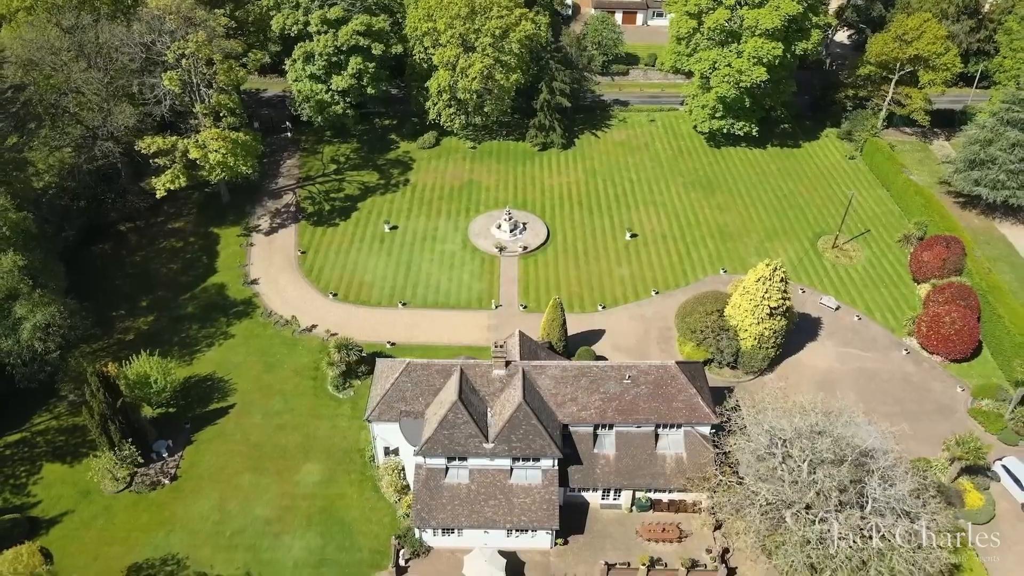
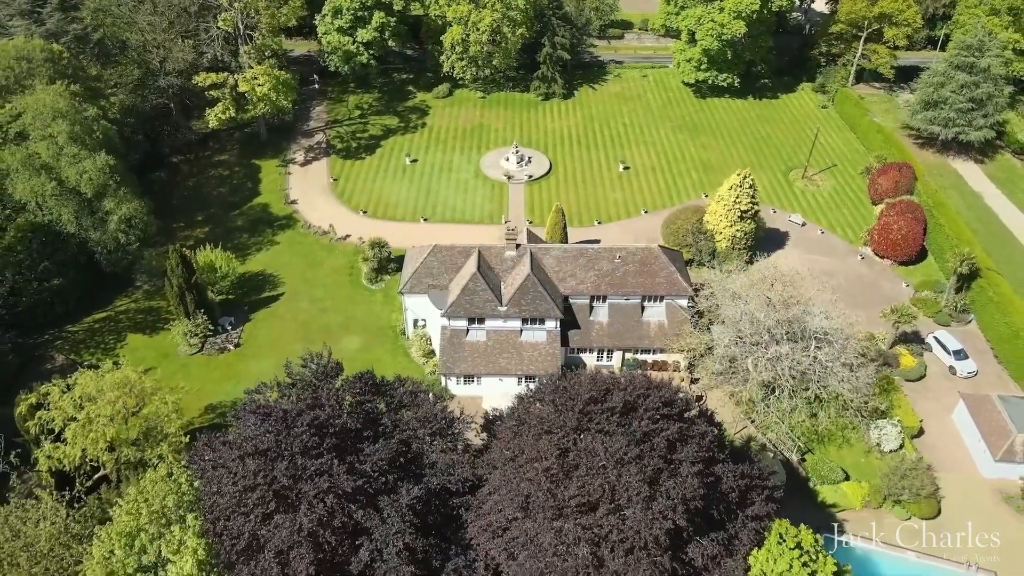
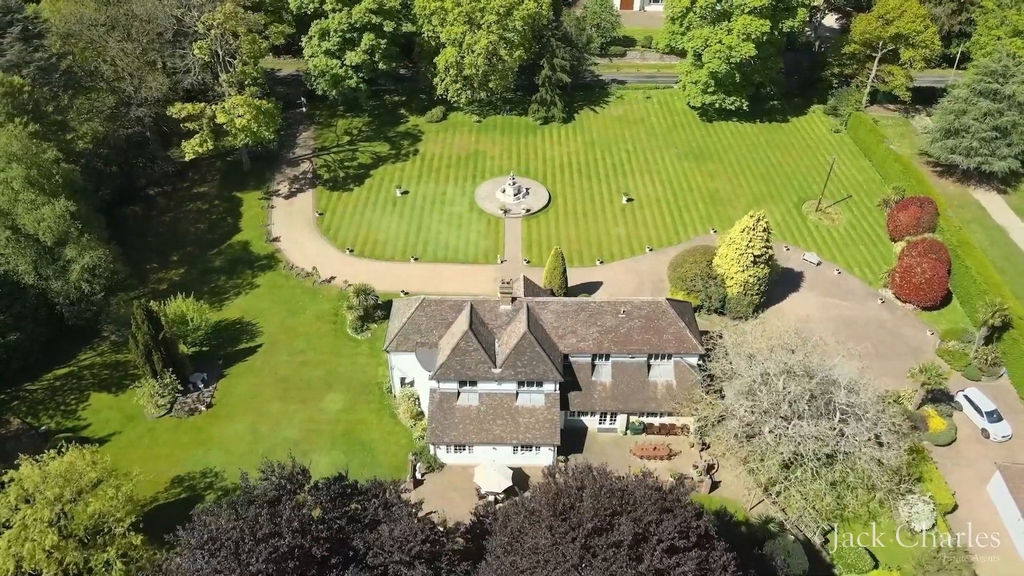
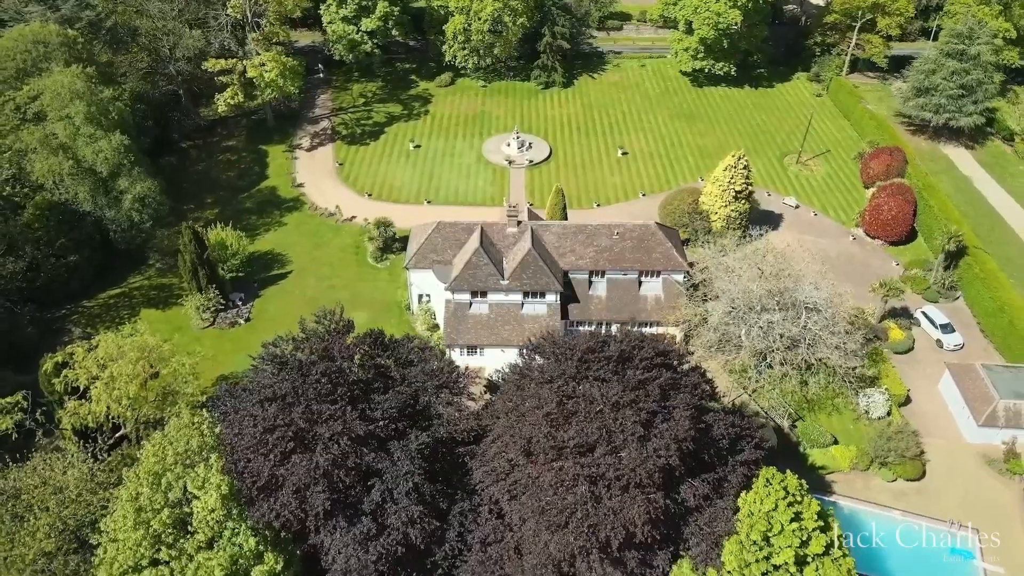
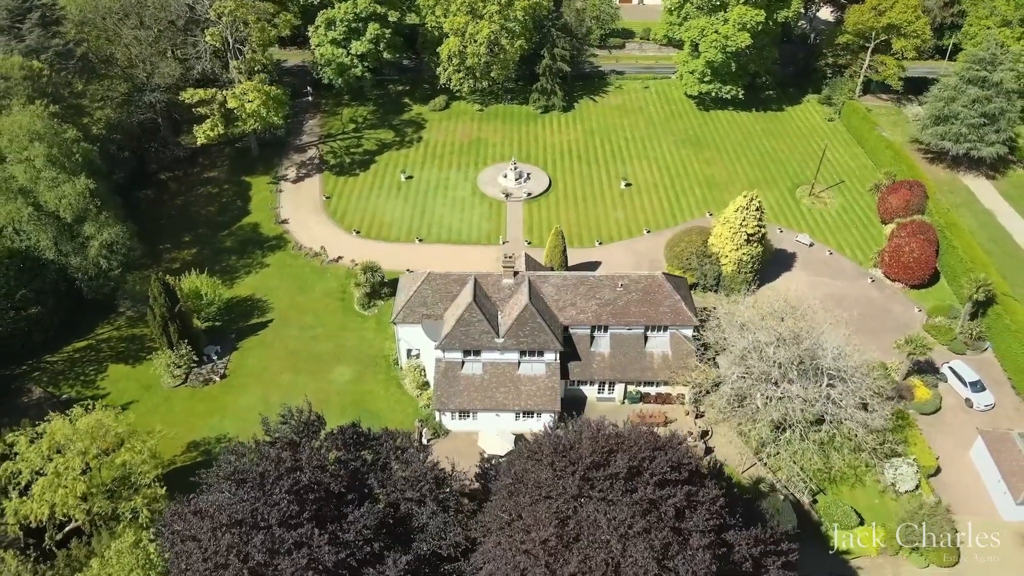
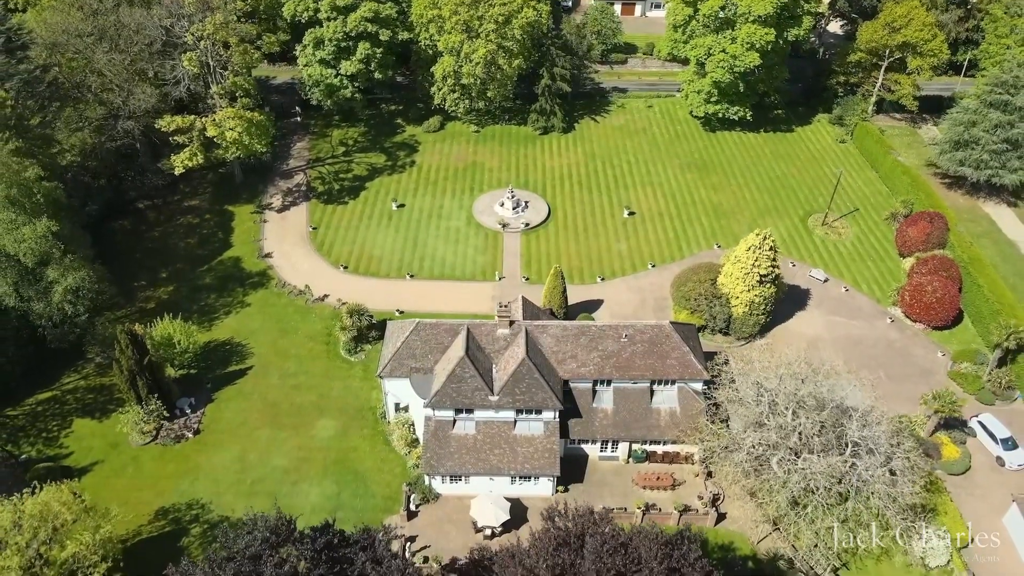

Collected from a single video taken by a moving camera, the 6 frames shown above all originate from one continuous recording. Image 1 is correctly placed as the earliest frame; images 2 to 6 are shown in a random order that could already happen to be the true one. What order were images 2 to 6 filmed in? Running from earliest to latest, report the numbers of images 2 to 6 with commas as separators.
6, 3, 5, 2, 4
